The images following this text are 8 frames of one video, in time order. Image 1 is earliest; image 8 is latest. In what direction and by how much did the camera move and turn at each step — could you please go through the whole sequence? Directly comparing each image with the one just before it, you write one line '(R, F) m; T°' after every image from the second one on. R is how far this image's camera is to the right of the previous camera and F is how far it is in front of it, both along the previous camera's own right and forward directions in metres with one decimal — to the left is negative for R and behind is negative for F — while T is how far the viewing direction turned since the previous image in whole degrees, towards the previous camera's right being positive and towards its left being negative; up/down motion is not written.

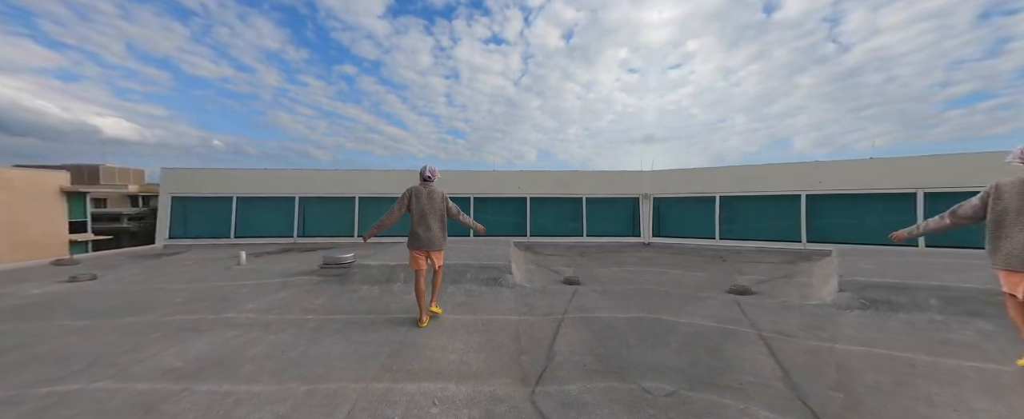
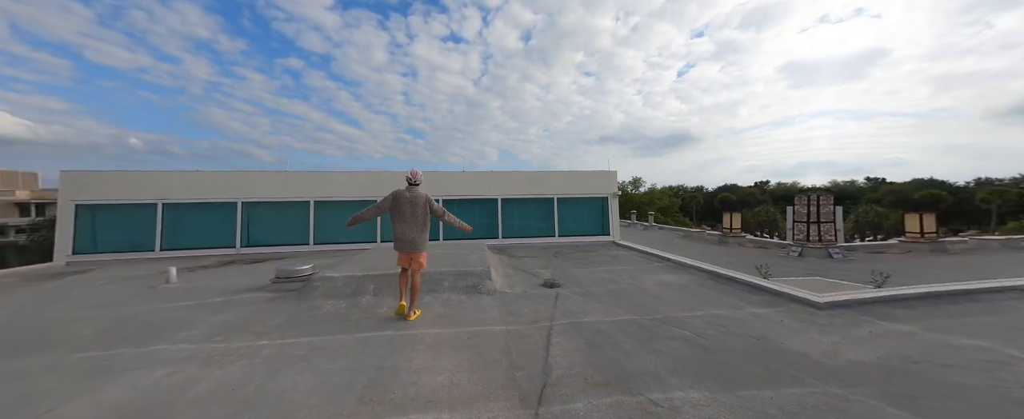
(-0.2, +0.2) m; +7°
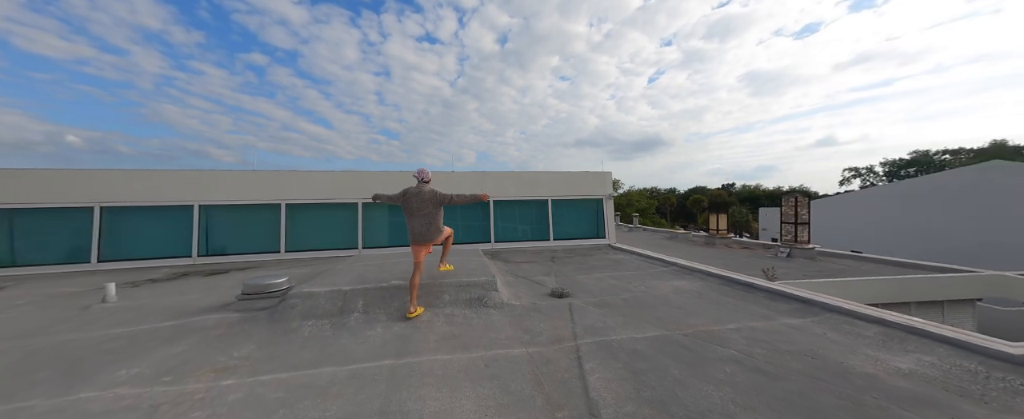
(-0.4, +0.4) m; +4°
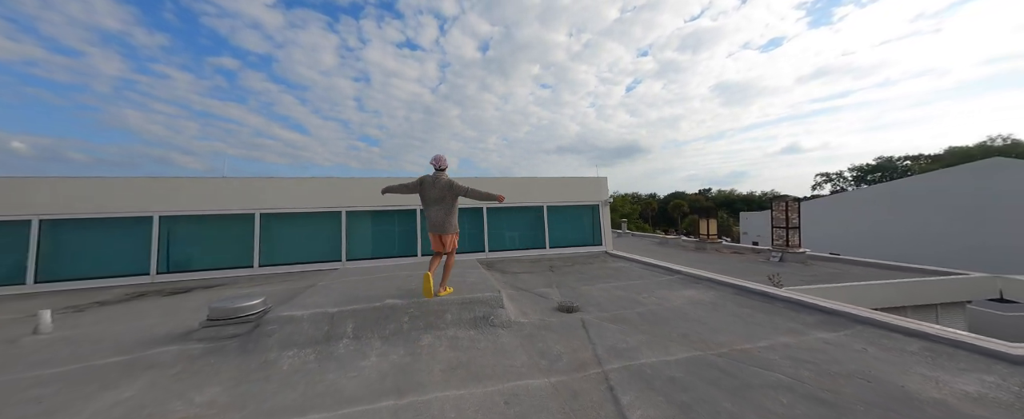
(-0.3, +0.3) m; +3°
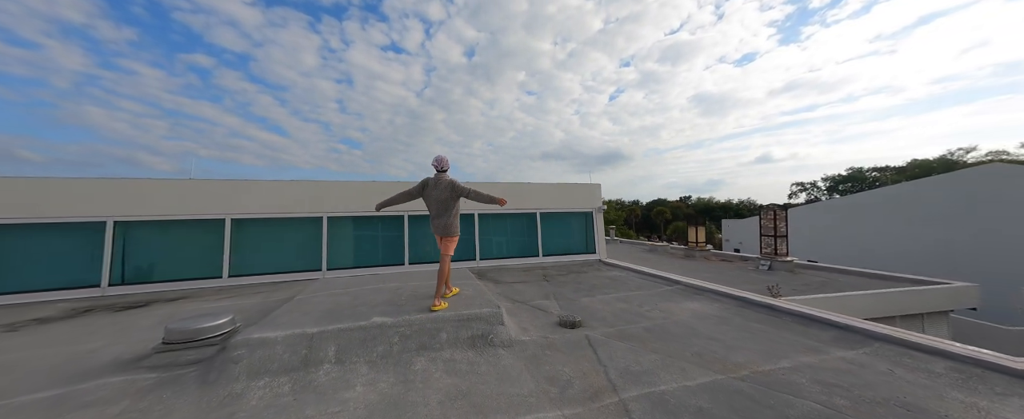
(-0.2, +0.2) m; +3°
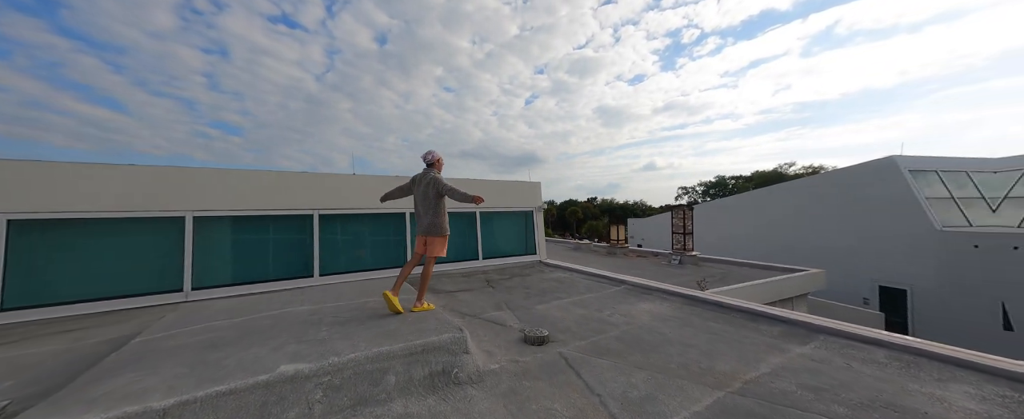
(-0.4, +0.6) m; +15°
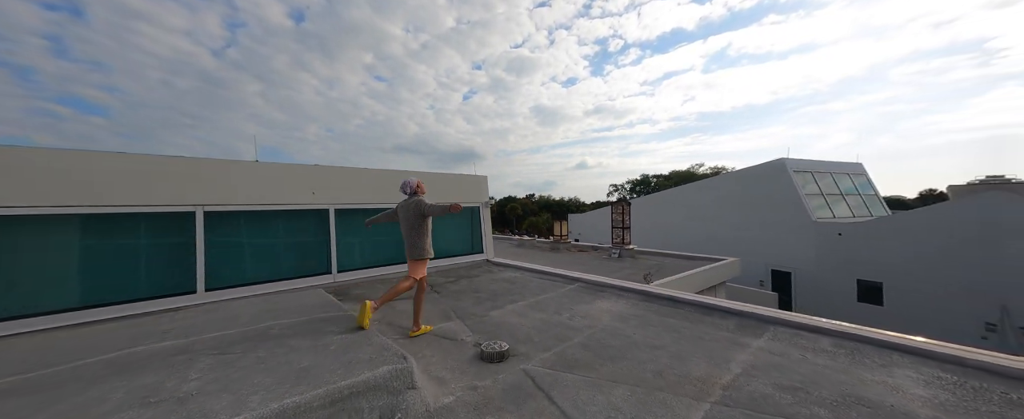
(-0.1, +0.5) m; +12°
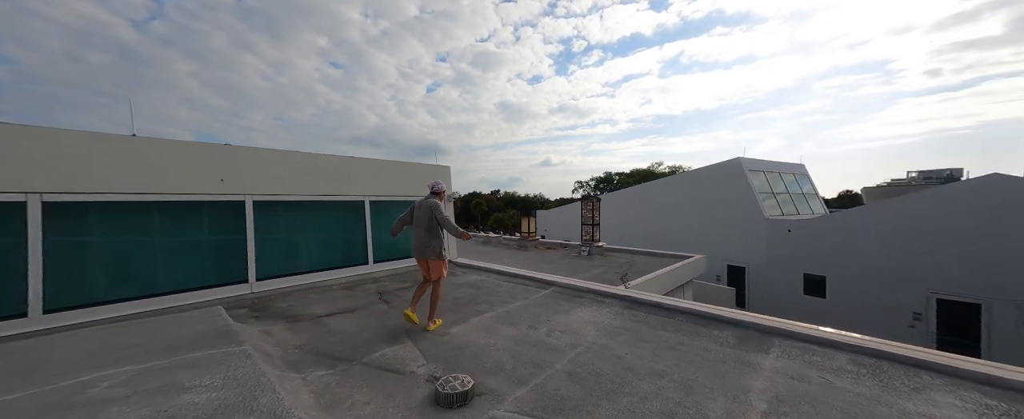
(0.0, +0.7) m; +7°
